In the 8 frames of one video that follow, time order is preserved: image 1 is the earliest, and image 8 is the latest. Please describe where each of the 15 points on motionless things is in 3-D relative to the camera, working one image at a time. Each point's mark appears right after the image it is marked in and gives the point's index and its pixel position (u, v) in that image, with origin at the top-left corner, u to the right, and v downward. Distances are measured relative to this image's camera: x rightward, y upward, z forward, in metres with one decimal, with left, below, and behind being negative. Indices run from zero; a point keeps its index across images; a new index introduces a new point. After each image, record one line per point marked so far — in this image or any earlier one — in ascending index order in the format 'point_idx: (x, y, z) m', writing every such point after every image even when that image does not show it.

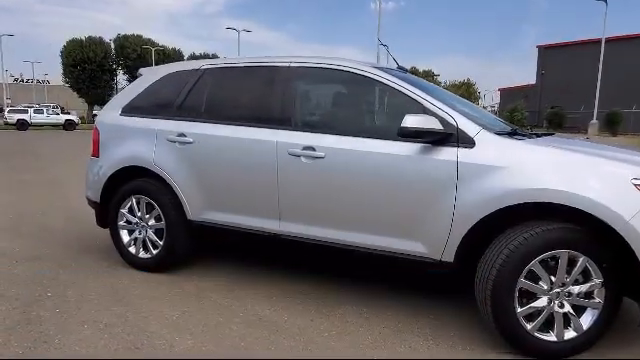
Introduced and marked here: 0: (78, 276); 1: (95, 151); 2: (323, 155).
0: (-2.0, -0.8, +4.2) m
1: (-2.0, +0.3, +4.5) m
2: (0.0, +0.2, +3.5) m
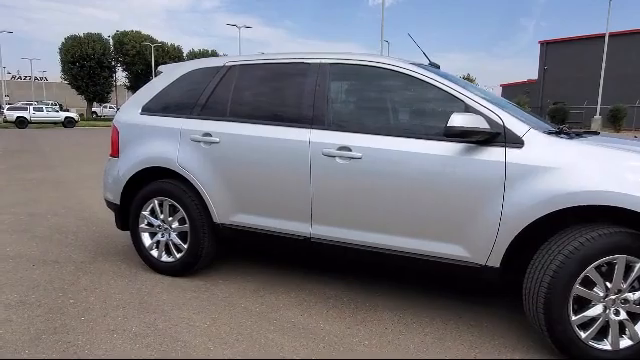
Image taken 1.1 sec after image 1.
0: (-1.8, -0.8, +4.0) m
1: (-1.8, +0.2, +4.3) m
2: (+0.3, +0.2, +3.3) m
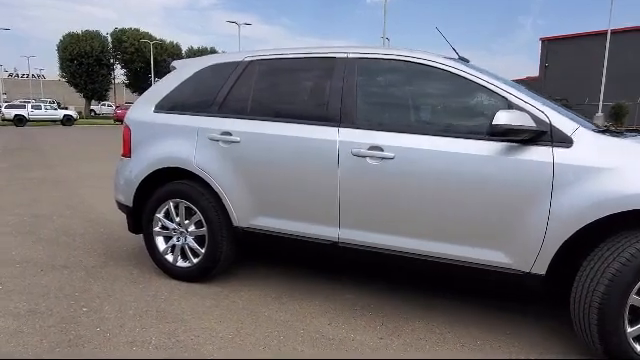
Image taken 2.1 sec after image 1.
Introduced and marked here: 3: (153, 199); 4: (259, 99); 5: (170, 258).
0: (-1.6, -0.8, +3.9) m
1: (-1.6, +0.2, +4.1) m
2: (+0.5, +0.2, +3.1) m
3: (-1.3, -0.2, +4.0) m
4: (-0.4, +0.6, +3.7) m
5: (-1.2, -0.6, +4.0) m
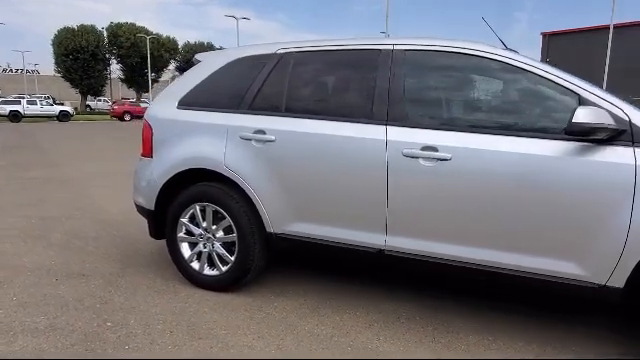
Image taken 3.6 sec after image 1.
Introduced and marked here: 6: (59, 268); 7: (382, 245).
0: (-1.3, -0.8, +3.6) m
1: (-1.3, +0.2, +3.8) m
2: (+0.7, +0.1, +2.9) m
3: (-1.0, -0.2, +3.7) m
4: (-0.2, +0.6, +3.4) m
5: (-0.9, -0.6, +3.7) m
6: (-2.2, -0.7, +4.2) m
7: (+0.4, -0.4, +3.2) m
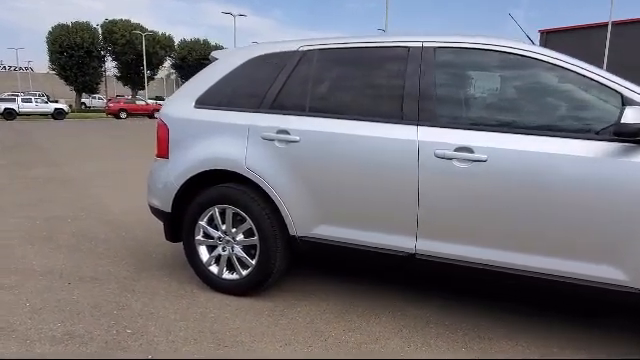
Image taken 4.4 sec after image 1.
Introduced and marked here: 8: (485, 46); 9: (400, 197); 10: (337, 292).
0: (-1.1, -0.8, +3.5) m
1: (-1.2, +0.2, +3.7) m
2: (+0.9, +0.1, +2.8) m
3: (-0.9, -0.2, +3.6) m
4: (0.0, +0.6, +3.3) m
5: (-0.8, -0.6, +3.6) m
6: (-2.0, -0.7, +4.0) m
7: (+0.6, -0.4, +3.1) m
8: (+1.0, +0.8, +3.0) m
9: (+0.5, -0.1, +3.1) m
10: (+0.1, -0.8, +3.6) m
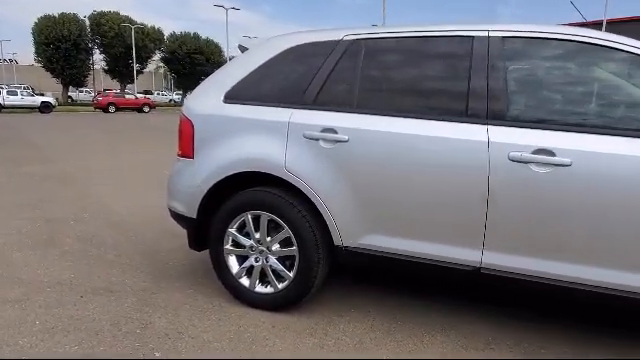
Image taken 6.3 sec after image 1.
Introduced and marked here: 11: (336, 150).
0: (-0.9, -0.9, +3.1) m
1: (-0.9, +0.2, +3.4) m
2: (+1.2, +0.1, +2.5) m
3: (-0.6, -0.2, +3.3) m
4: (+0.3, +0.6, +3.0) m
5: (-0.5, -0.7, +3.3) m
6: (-1.7, -0.7, +3.7) m
7: (+0.9, -0.5, +2.8) m
8: (+1.3, +0.8, +2.7) m
9: (+0.8, -0.1, +2.8) m
10: (+0.4, -0.8, +3.3) m
11: (+0.1, +0.2, +2.9) m
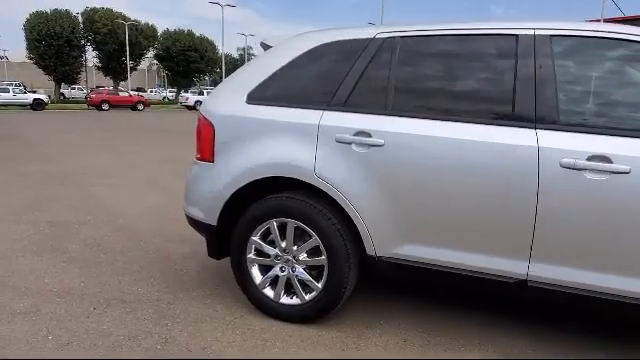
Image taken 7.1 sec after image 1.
0: (-0.7, -0.9, +2.9) m
1: (-0.7, +0.2, +3.2) m
2: (+1.4, +0.1, +2.3) m
3: (-0.4, -0.2, +3.1) m
4: (+0.5, +0.5, +2.8) m
5: (-0.3, -0.7, +3.1) m
6: (-1.6, -0.8, +3.5) m
7: (+1.0, -0.5, +2.7) m
8: (+1.4, +0.7, +2.5) m
9: (+1.0, -0.2, +2.6) m
10: (+0.6, -0.9, +3.2) m
11: (+0.3, +0.1, +2.8) m
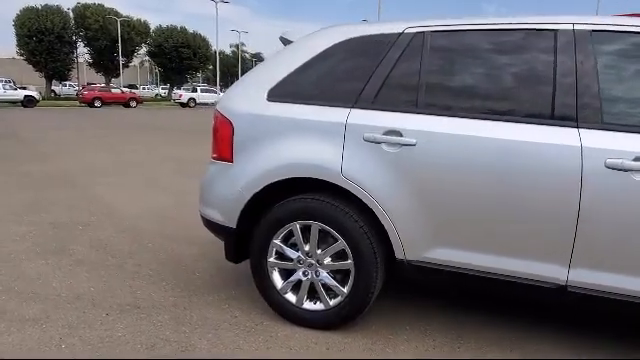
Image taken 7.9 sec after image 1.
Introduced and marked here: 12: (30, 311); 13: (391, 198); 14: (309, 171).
0: (-0.5, -0.9, +2.8) m
1: (-0.6, +0.2, +3.1) m
2: (+1.5, 0.0, +2.2) m
3: (-0.3, -0.2, +3.0) m
4: (+0.6, +0.5, +2.7) m
5: (-0.2, -0.7, +3.0) m
6: (-1.4, -0.8, +3.3) m
7: (+1.2, -0.5, +2.6) m
8: (+1.6, +0.7, +2.4) m
9: (+1.1, -0.2, +2.5) m
10: (+0.7, -0.9, +3.1) m
11: (+0.4, +0.1, +2.7) m
12: (-1.8, -0.8, +3.1) m
13: (+0.4, -0.1, +2.7) m
14: (-0.1, 0.0, +2.8) m
